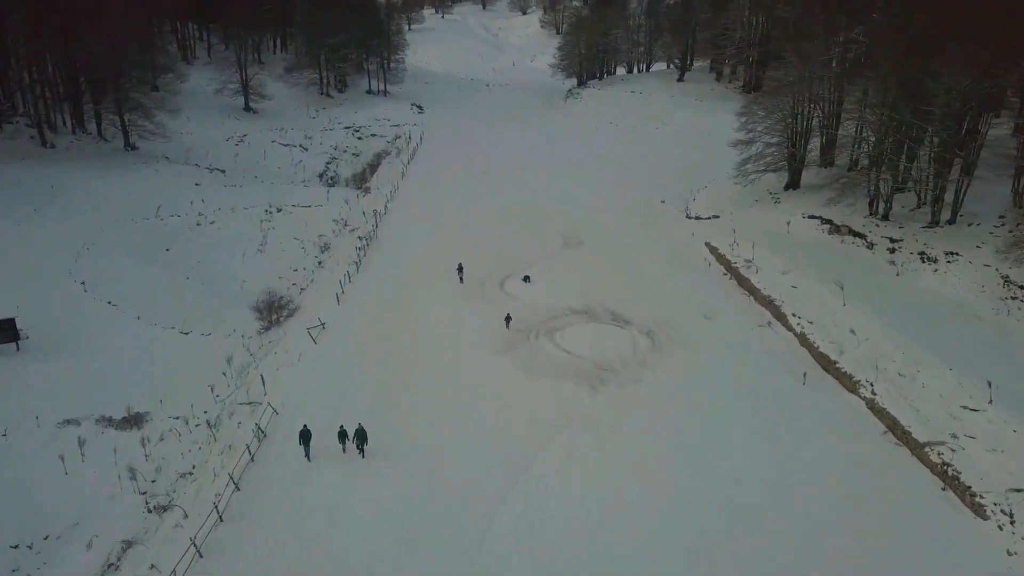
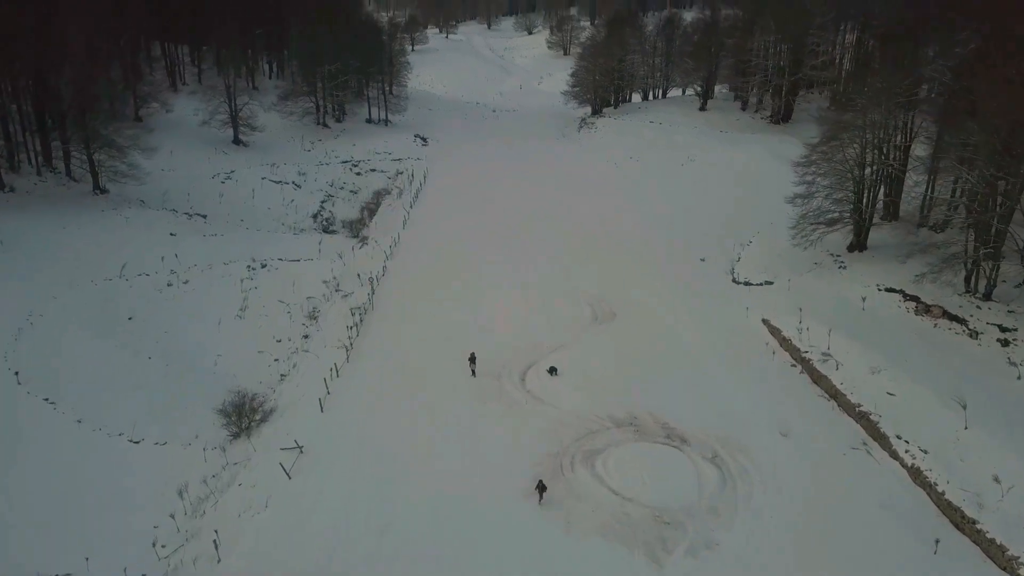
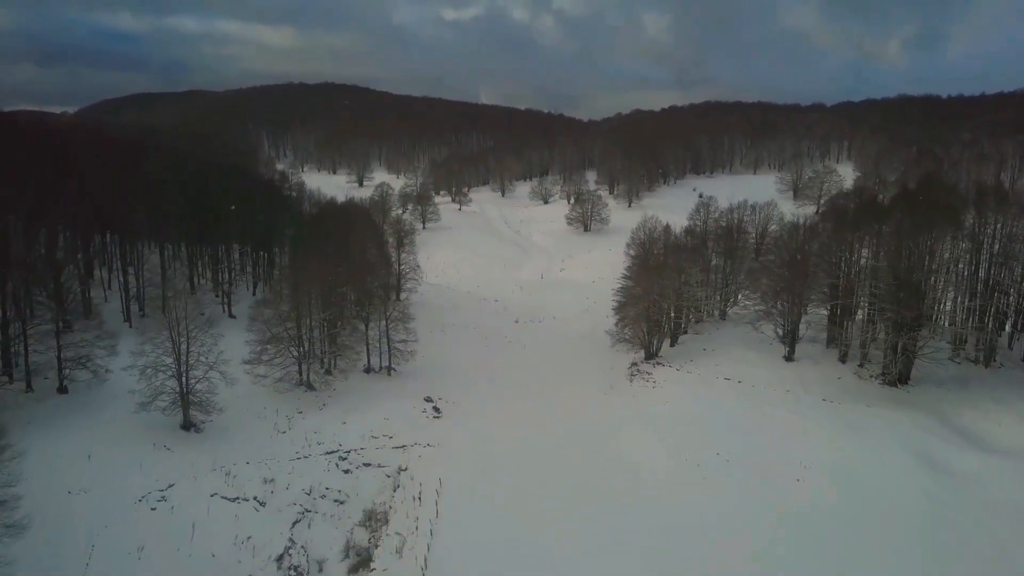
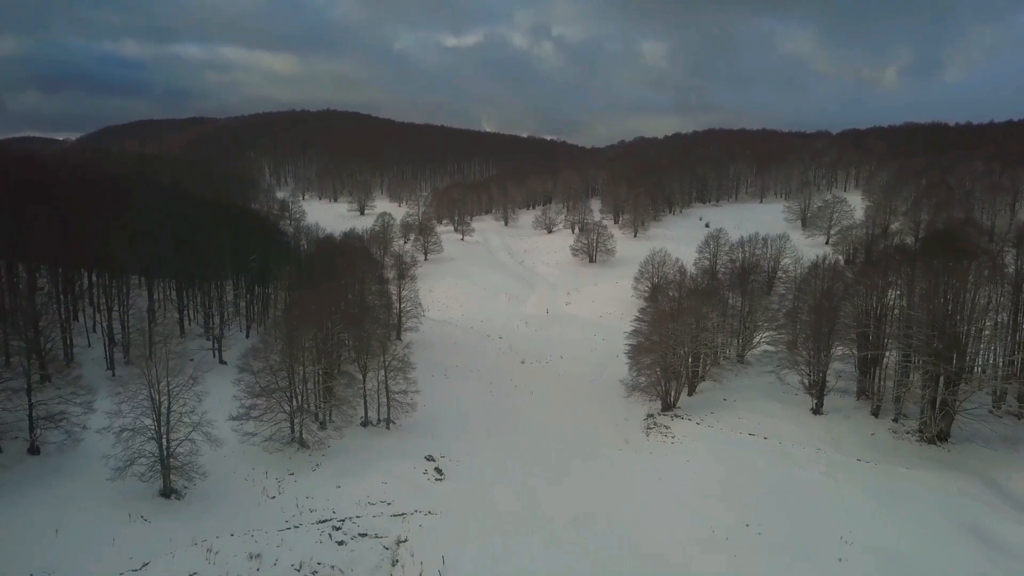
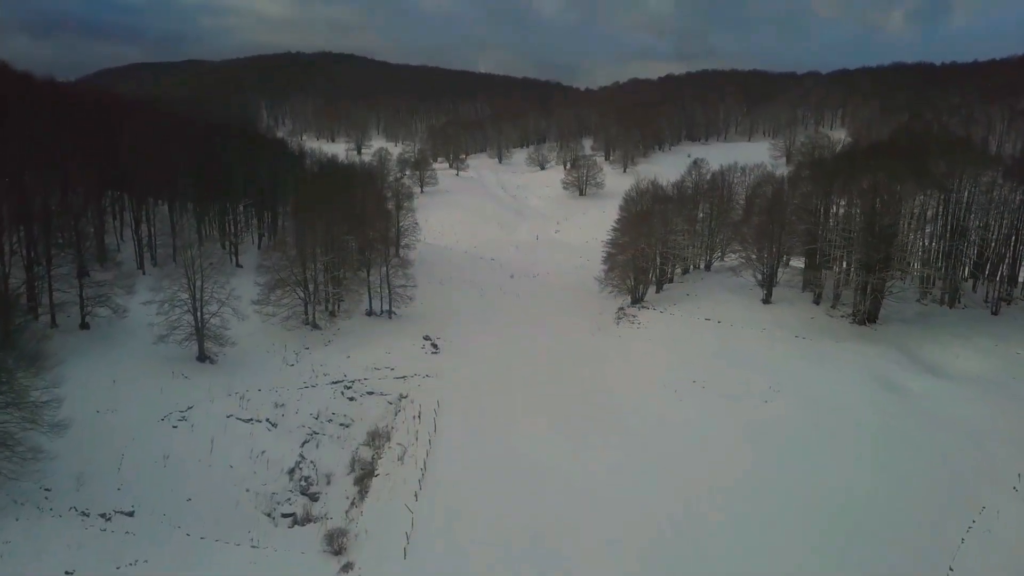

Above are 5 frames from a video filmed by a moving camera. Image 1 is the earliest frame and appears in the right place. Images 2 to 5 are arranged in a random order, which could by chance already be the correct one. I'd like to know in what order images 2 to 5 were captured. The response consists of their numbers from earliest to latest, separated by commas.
2, 5, 3, 4
